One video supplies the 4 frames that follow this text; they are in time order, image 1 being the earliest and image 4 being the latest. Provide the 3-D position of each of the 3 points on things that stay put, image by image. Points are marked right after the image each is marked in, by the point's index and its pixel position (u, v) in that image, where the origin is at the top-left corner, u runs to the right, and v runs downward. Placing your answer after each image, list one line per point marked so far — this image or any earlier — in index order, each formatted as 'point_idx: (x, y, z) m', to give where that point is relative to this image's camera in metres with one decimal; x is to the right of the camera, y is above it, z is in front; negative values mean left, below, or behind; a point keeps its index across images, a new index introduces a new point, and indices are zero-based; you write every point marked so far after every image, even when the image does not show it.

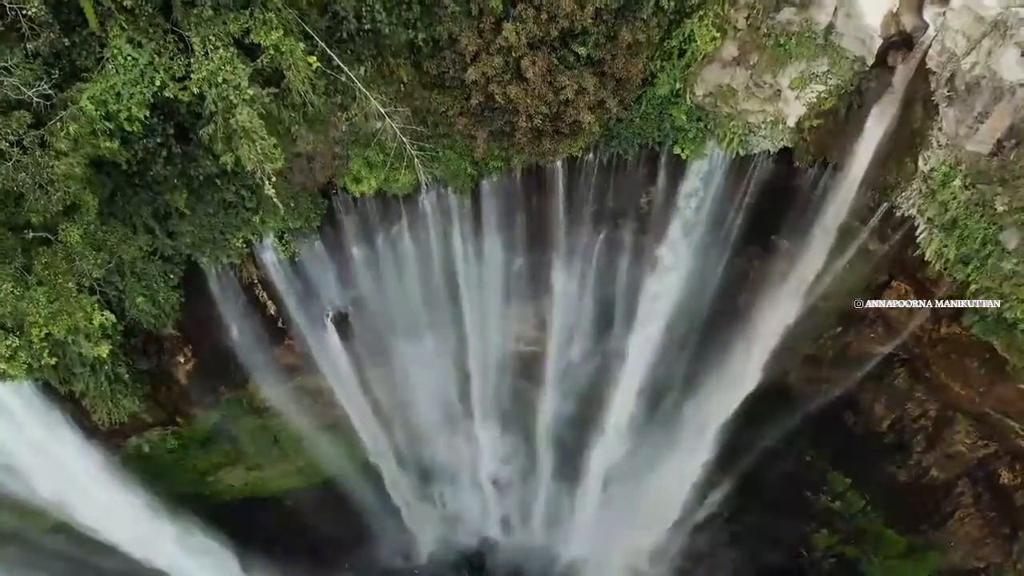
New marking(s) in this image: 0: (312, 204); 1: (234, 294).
0: (-2.4, +1.1, +8.4) m
1: (-3.6, 0.0, +9.2) m
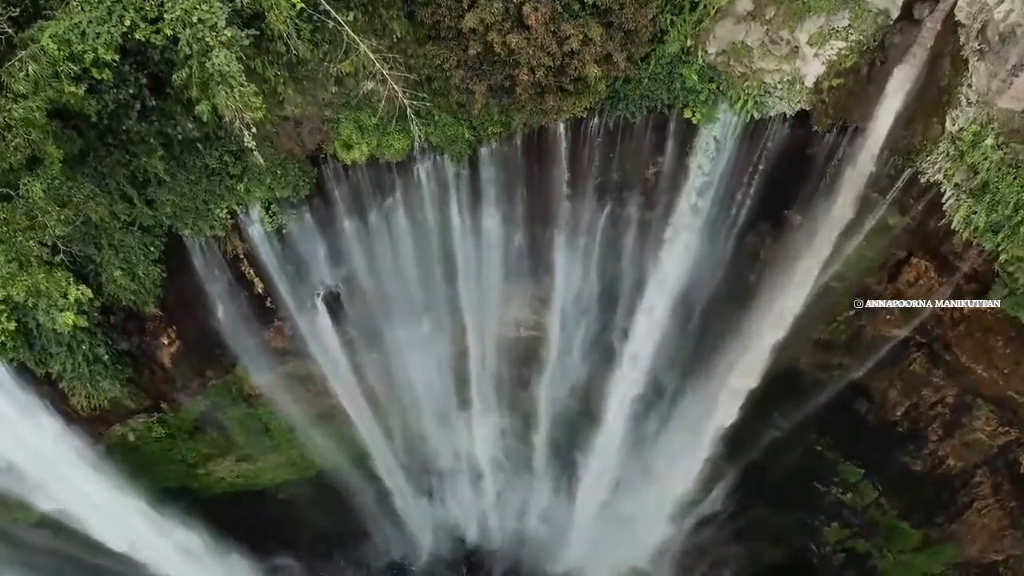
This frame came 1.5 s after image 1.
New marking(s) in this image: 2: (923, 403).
0: (-2.4, +1.3, +7.9) m
1: (-3.6, +0.3, +8.8) m
2: (+5.3, -1.6, +9.4) m
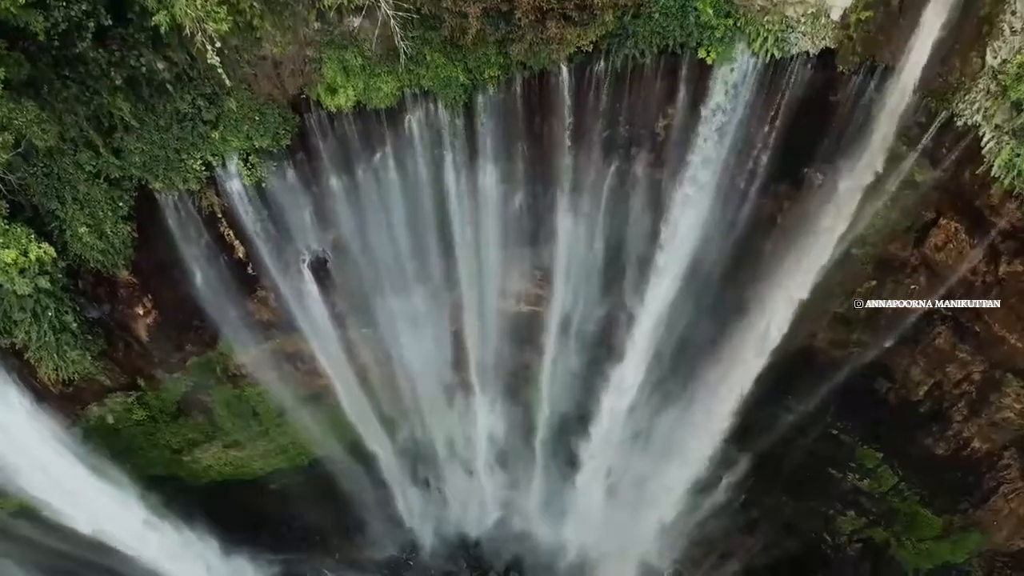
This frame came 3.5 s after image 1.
0: (-2.4, +1.7, +7.3) m
1: (-3.6, +0.6, +8.2) m
2: (+5.3, -1.1, +8.8) m
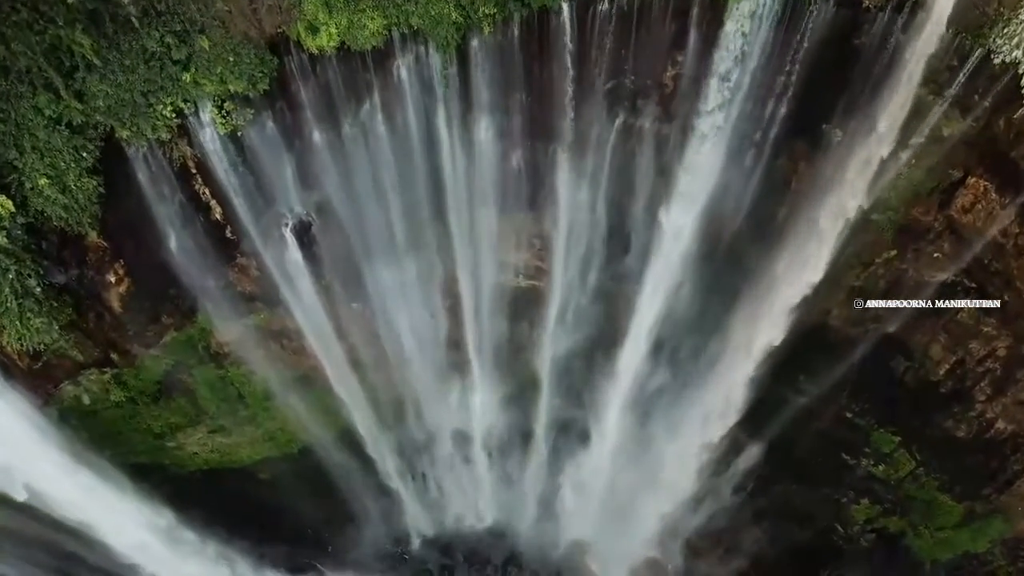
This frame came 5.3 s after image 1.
0: (-2.4, +2.1, +6.8) m
1: (-3.6, +1.0, +7.7) m
2: (+5.3, -0.8, +8.2) m
